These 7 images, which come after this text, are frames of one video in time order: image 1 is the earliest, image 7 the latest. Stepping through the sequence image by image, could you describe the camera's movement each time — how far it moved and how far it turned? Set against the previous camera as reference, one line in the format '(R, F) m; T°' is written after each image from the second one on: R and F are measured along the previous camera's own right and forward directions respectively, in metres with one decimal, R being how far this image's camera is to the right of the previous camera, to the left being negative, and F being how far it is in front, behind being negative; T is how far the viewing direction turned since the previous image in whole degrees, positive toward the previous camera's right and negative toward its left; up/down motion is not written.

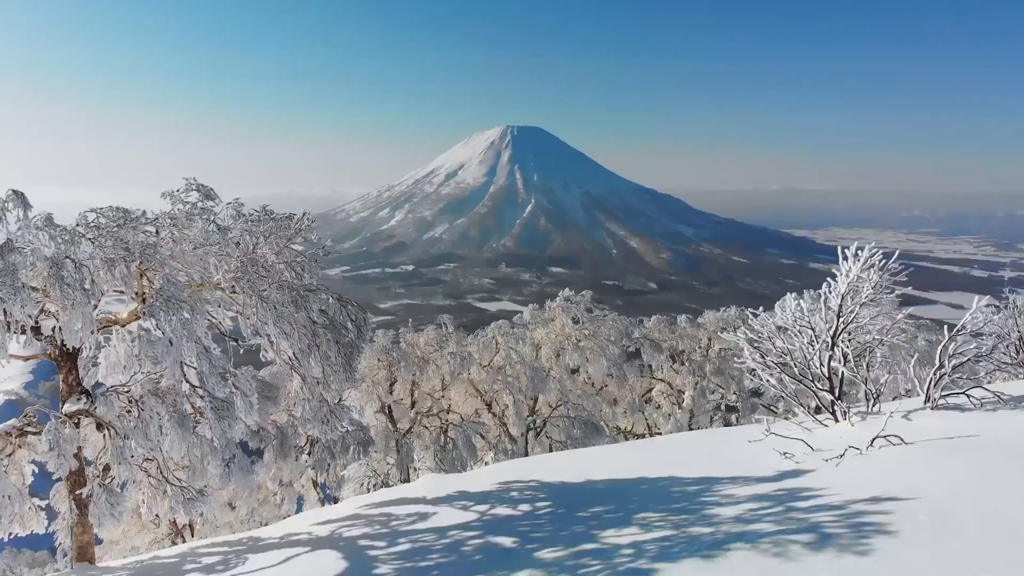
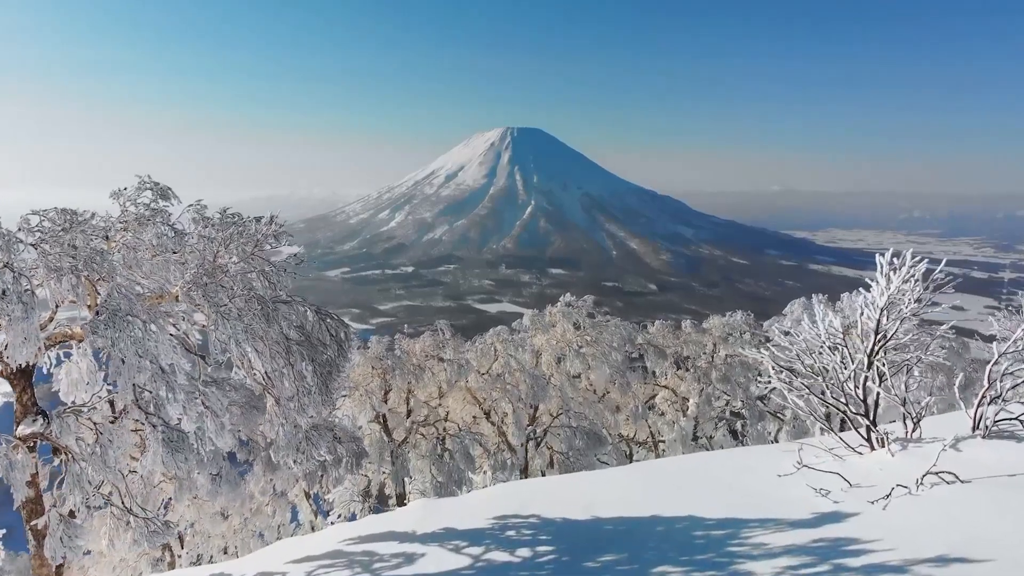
(0.0, +0.5) m; 0°
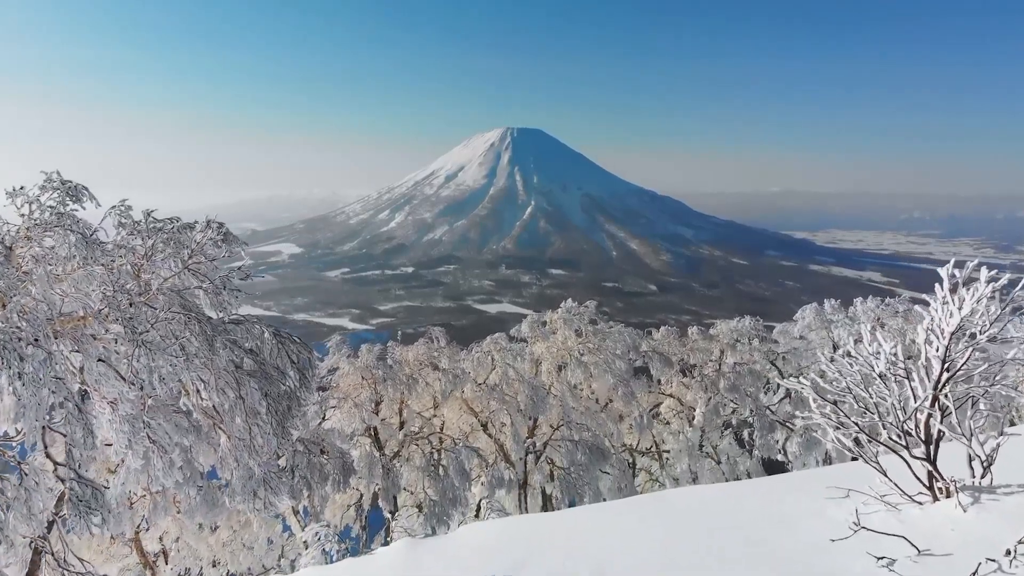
(0.0, +0.7) m; 0°
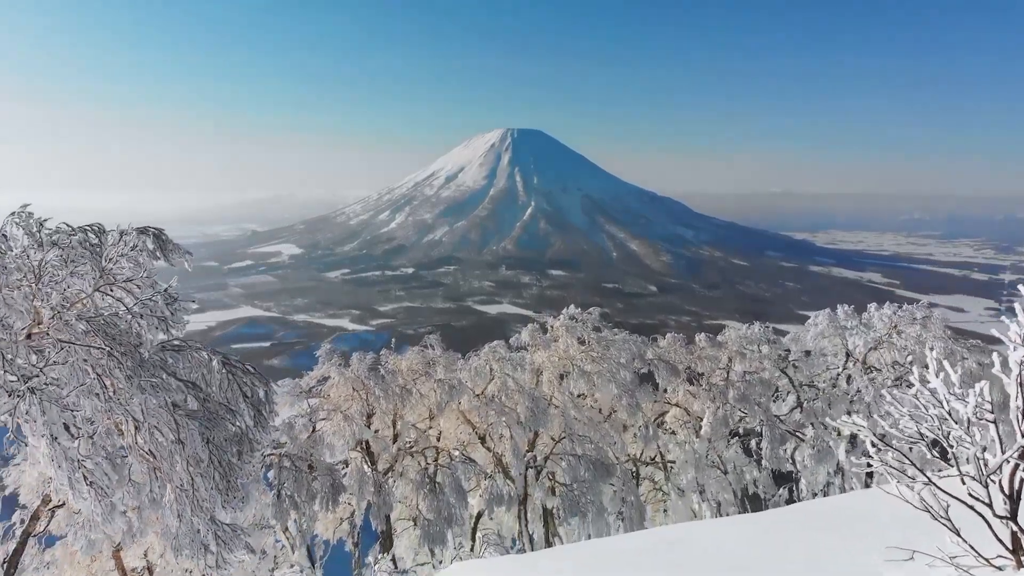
(0.0, +0.6) m; 0°
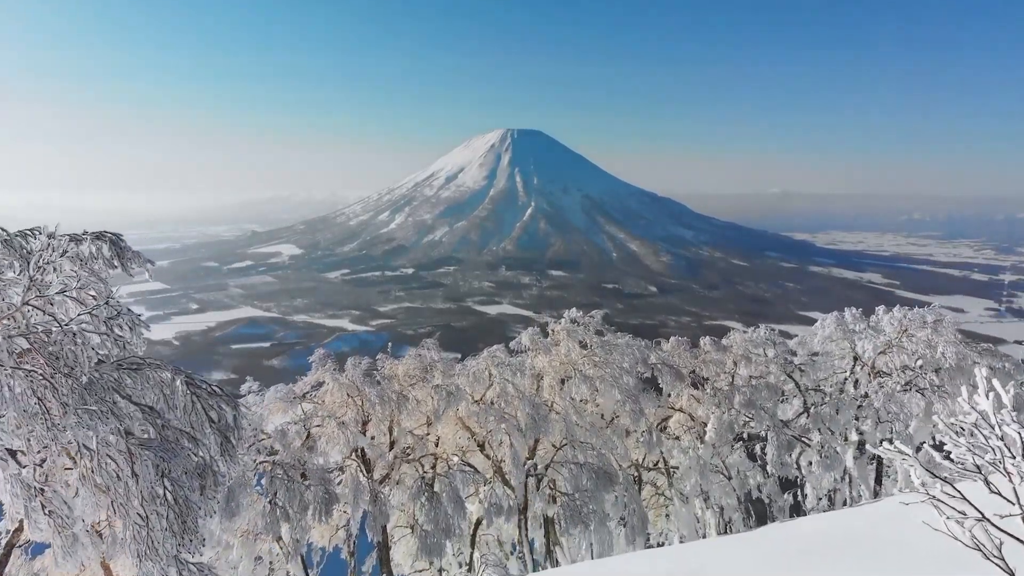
(0.0, +0.3) m; 0°
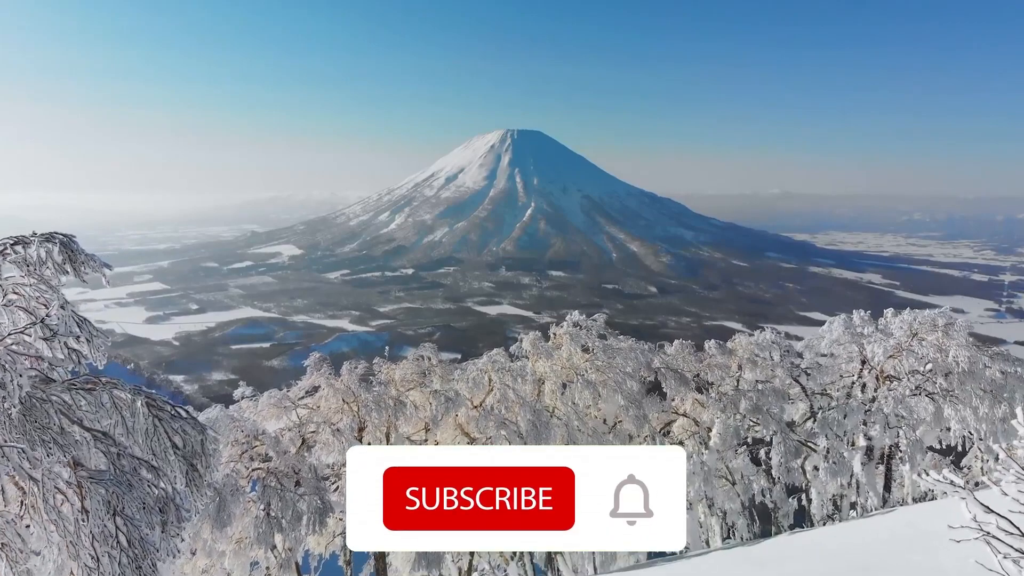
(0.0, +0.3) m; 0°
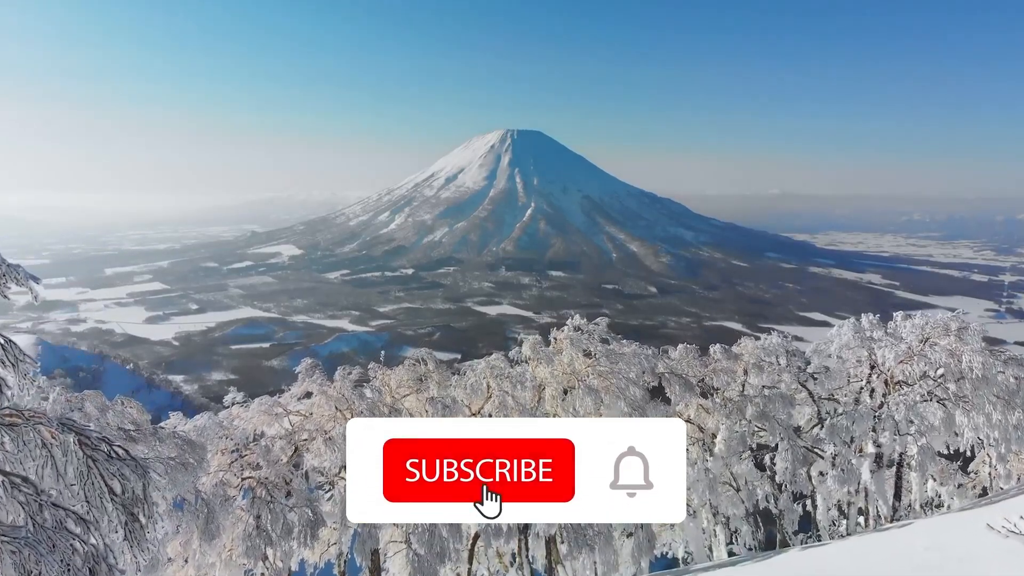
(0.0, +0.4) m; 0°
